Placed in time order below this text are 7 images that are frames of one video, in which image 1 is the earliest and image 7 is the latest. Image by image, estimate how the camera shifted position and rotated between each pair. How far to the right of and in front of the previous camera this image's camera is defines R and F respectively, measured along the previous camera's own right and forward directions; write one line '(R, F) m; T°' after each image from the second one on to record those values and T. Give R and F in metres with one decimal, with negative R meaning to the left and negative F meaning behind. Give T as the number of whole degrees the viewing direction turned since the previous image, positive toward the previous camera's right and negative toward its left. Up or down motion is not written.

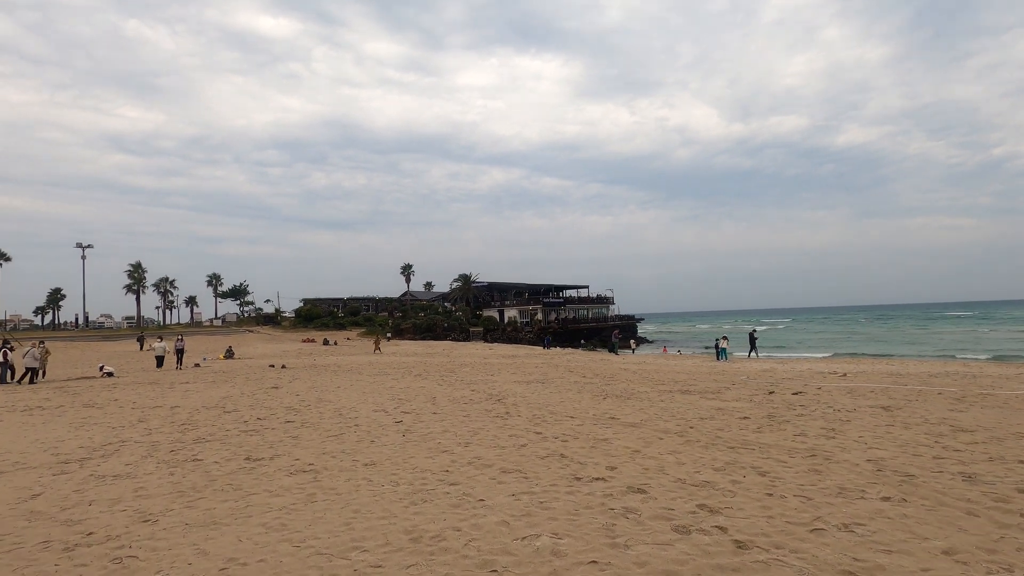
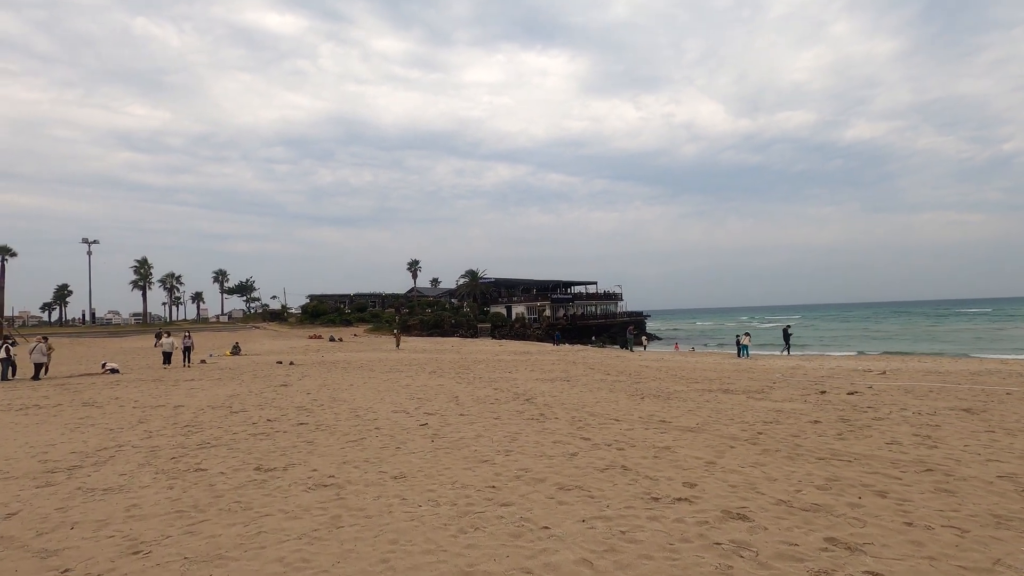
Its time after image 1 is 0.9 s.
(-0.5, +1.0) m; -1°
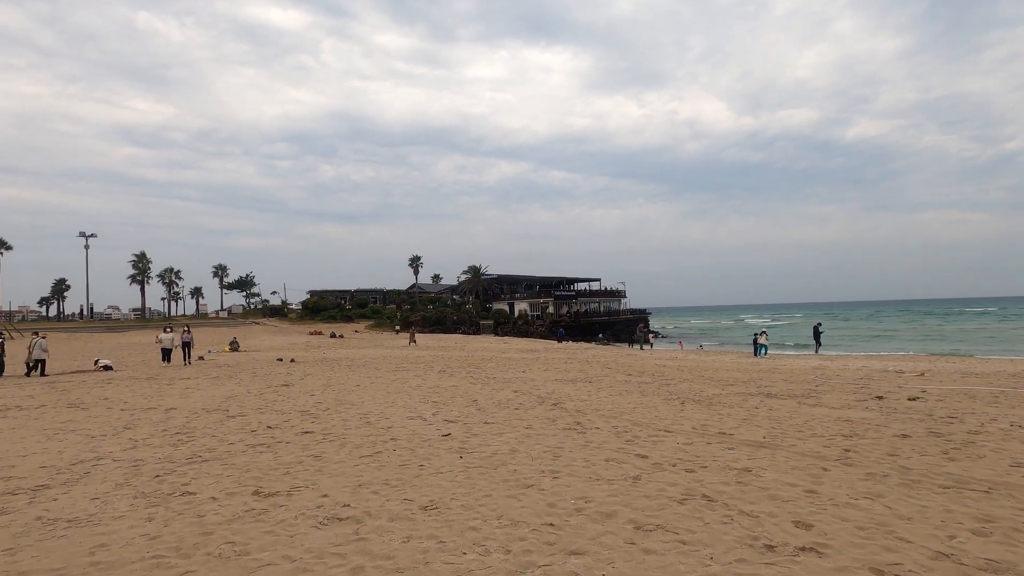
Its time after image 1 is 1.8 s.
(-0.5, +1.1) m; 0°
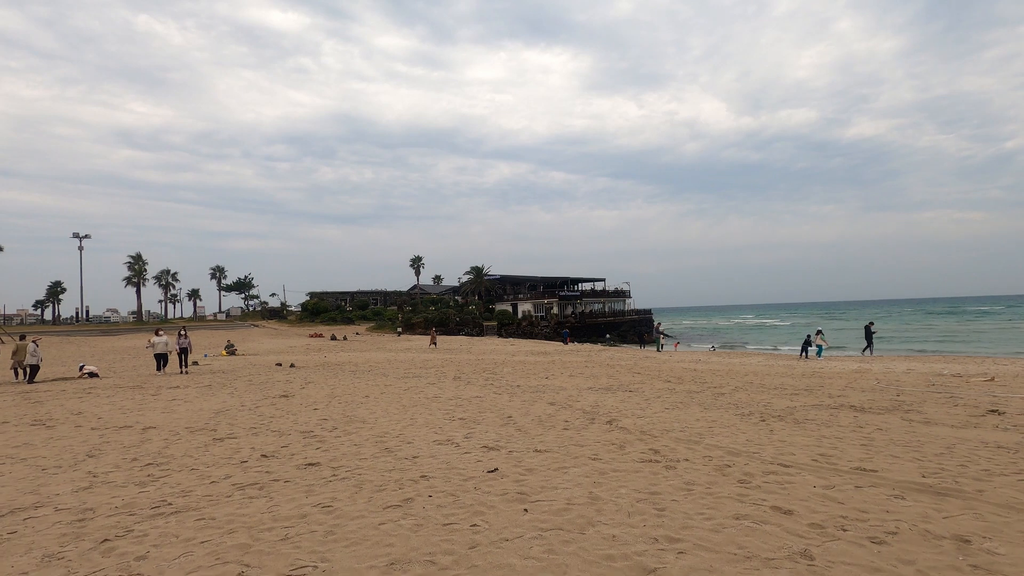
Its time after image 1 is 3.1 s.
(-0.7, +1.8) m; 0°
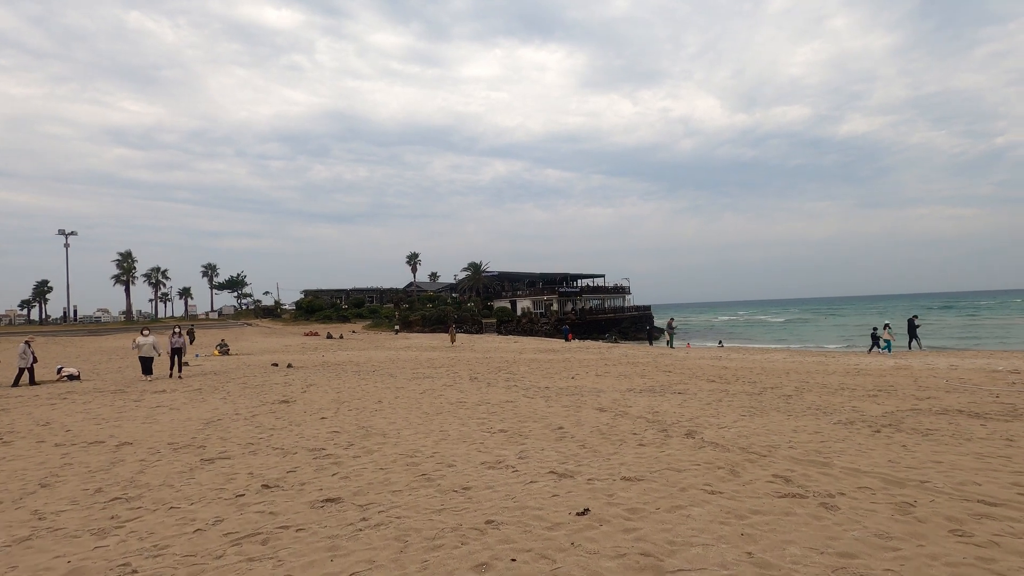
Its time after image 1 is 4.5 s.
(-0.8, +1.7) m; +1°
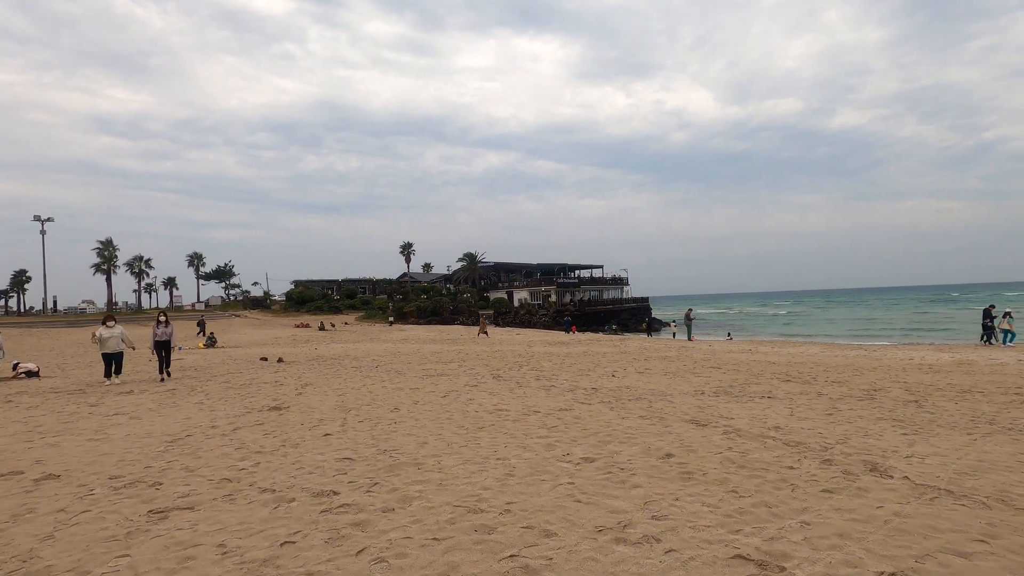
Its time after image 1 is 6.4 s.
(-1.0, +2.5) m; +1°
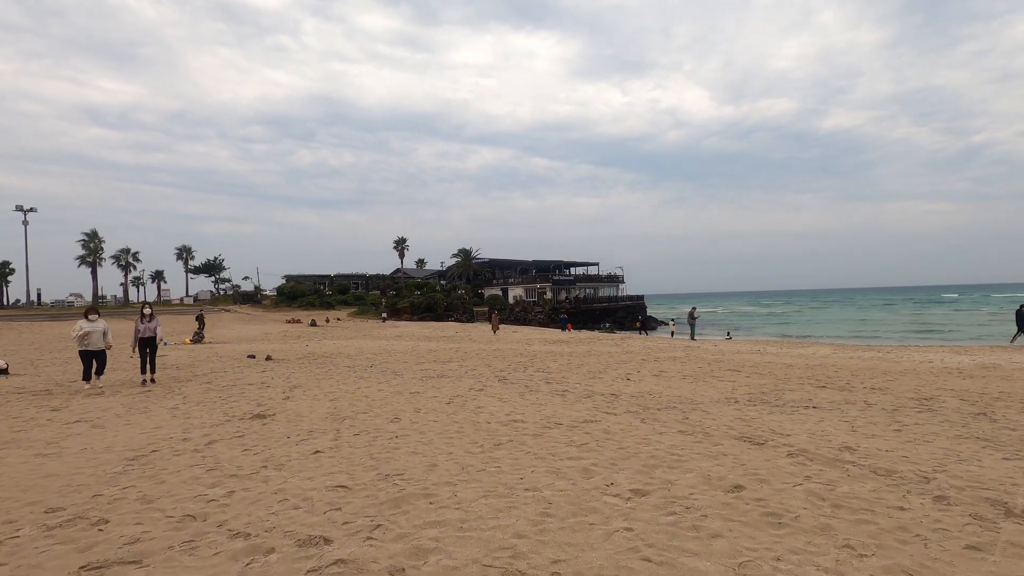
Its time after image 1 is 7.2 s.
(-0.4, +1.1) m; +1°
